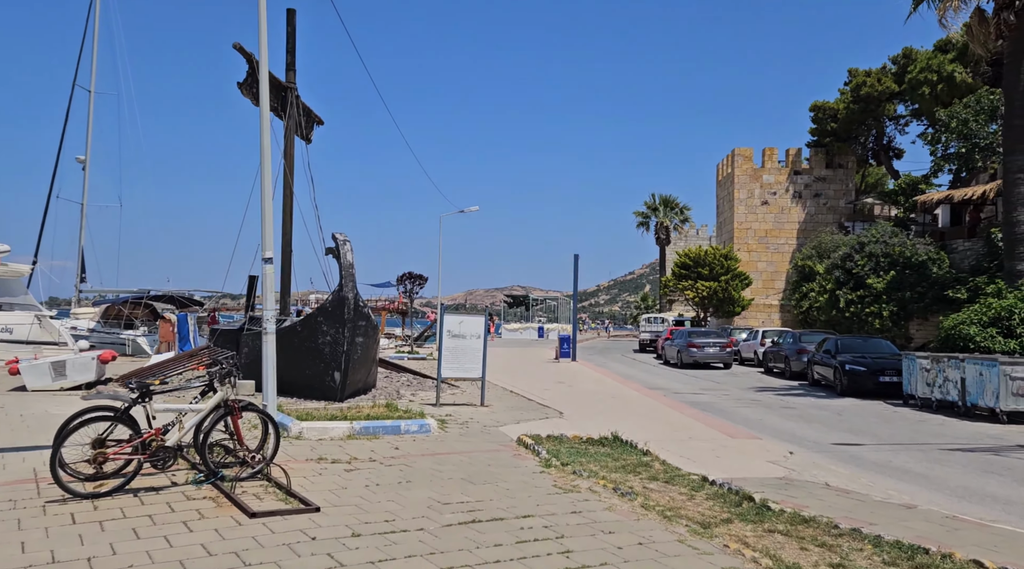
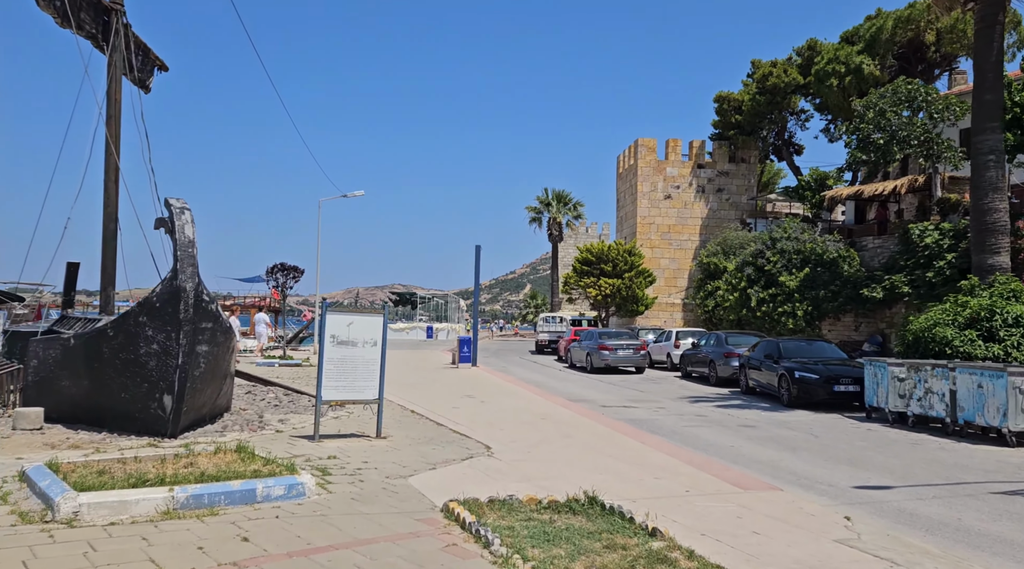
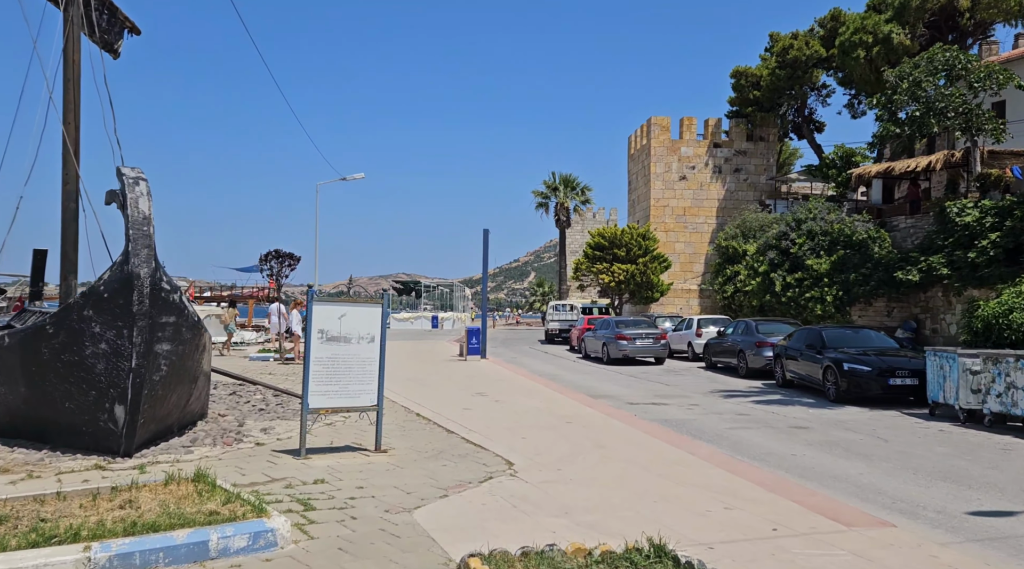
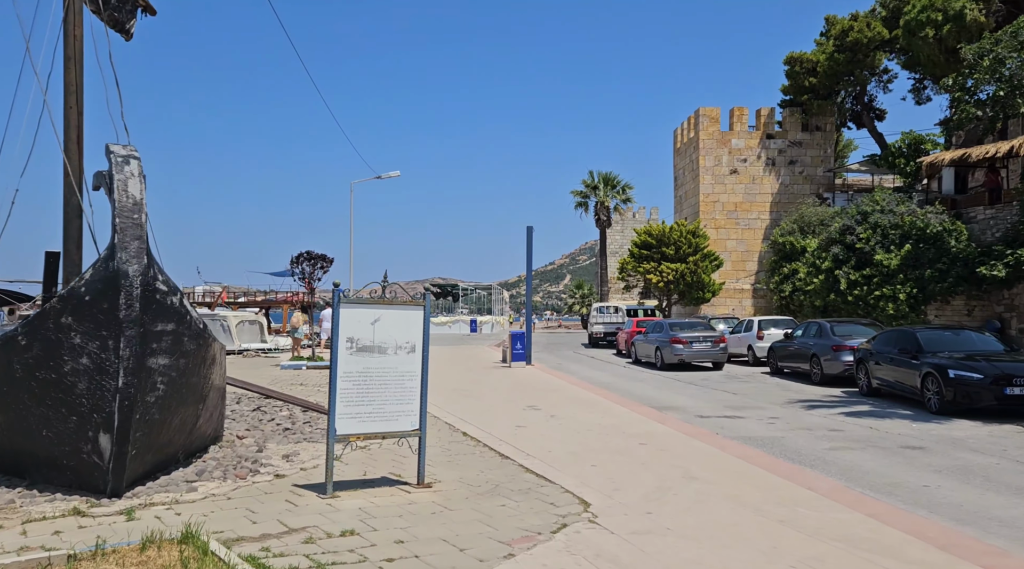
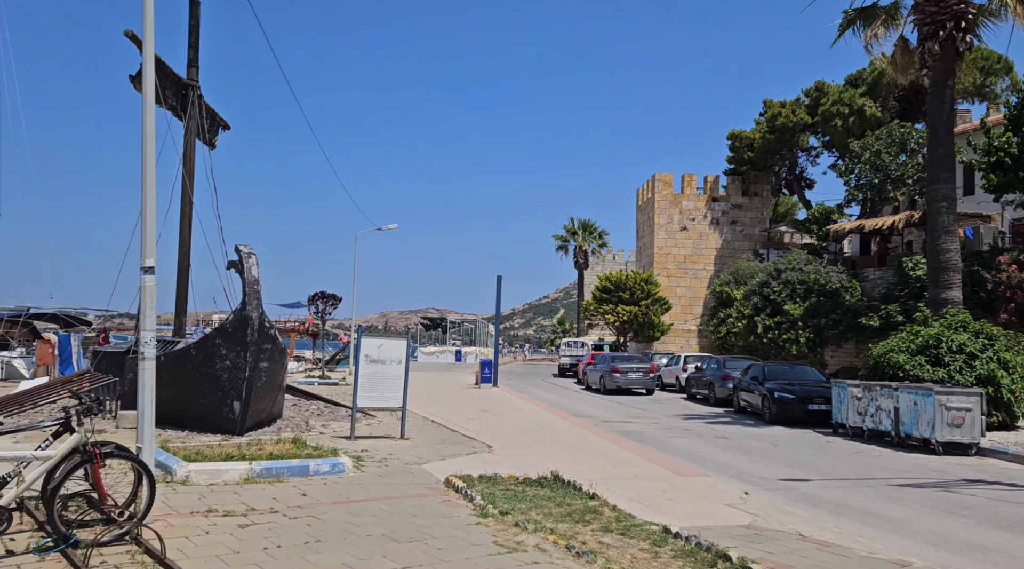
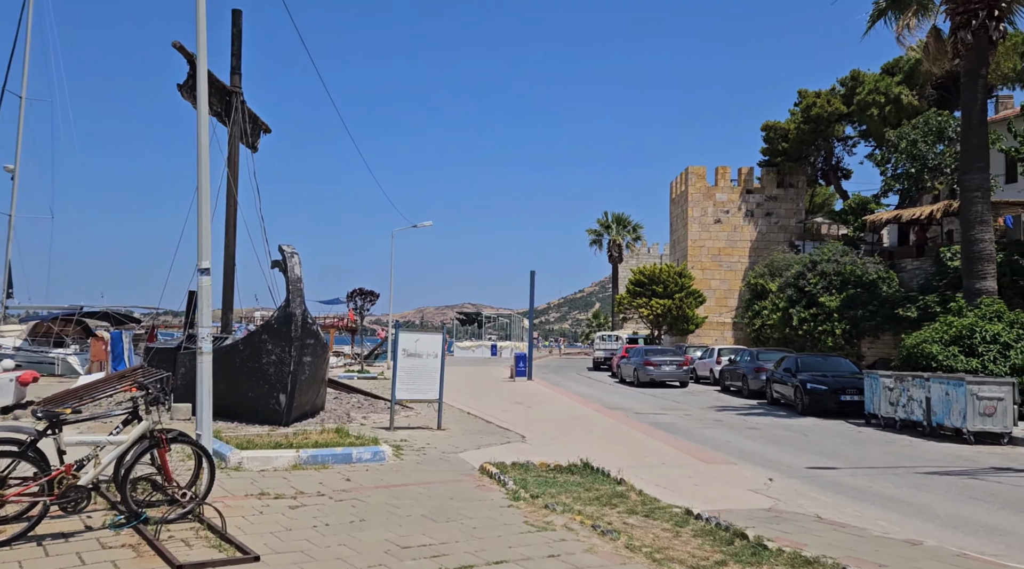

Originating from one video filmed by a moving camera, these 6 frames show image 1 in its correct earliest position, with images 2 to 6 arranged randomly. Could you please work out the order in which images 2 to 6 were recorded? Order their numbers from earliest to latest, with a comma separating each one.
6, 5, 2, 3, 4
